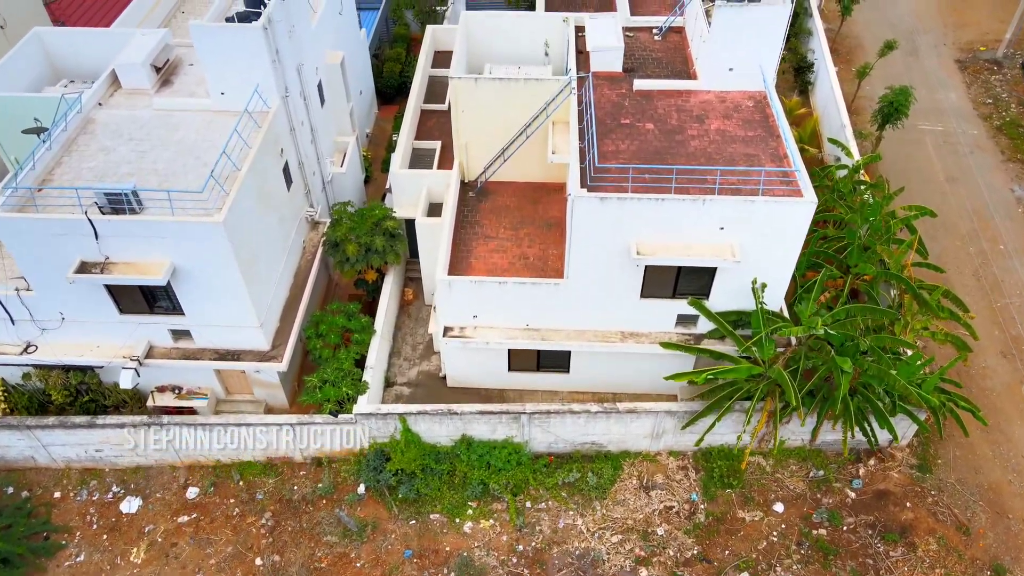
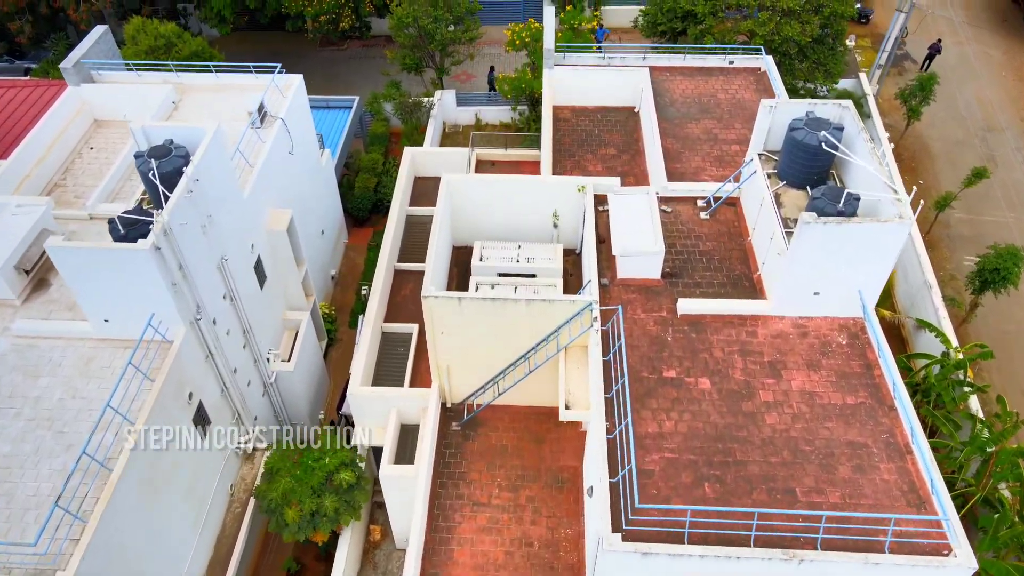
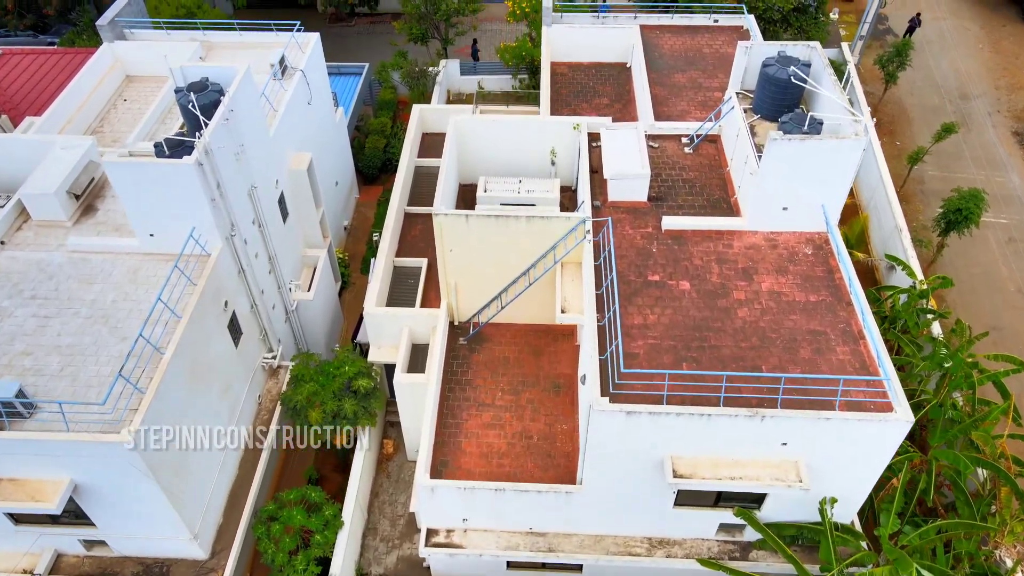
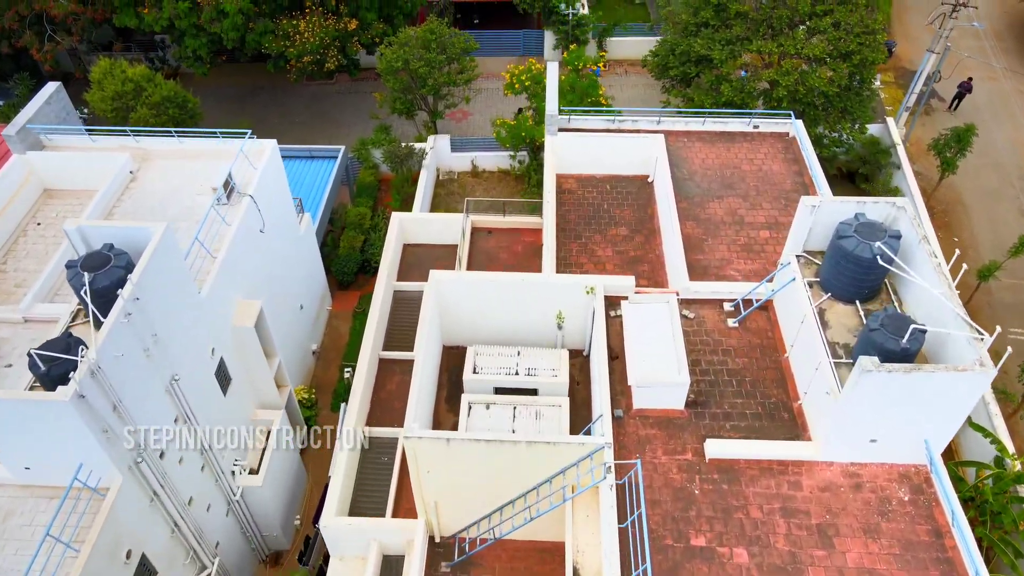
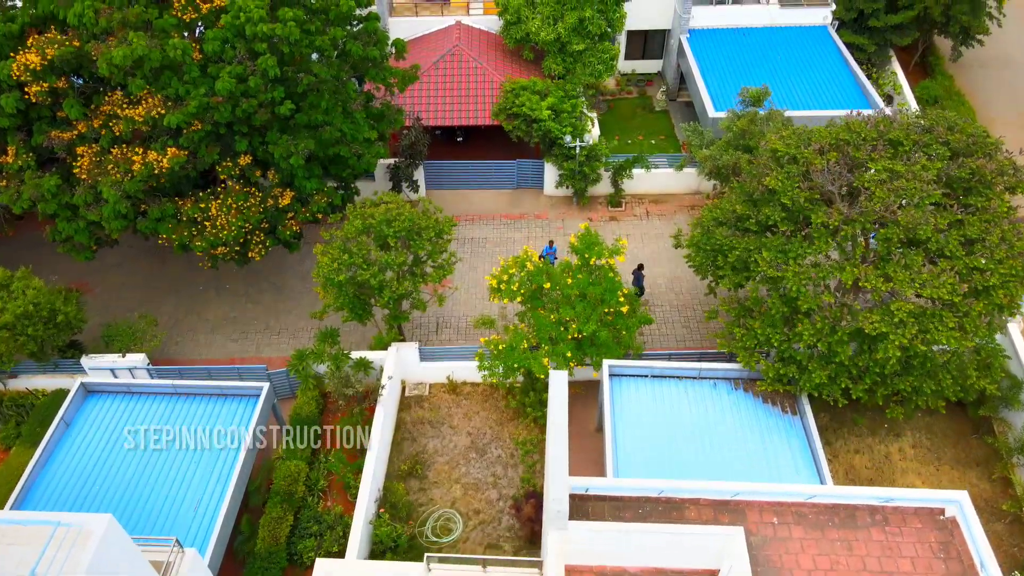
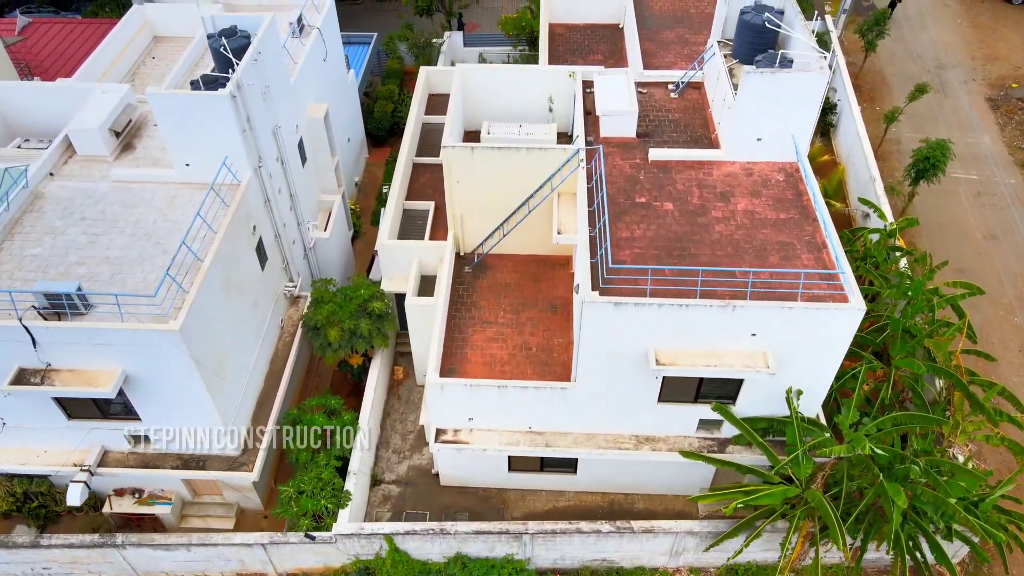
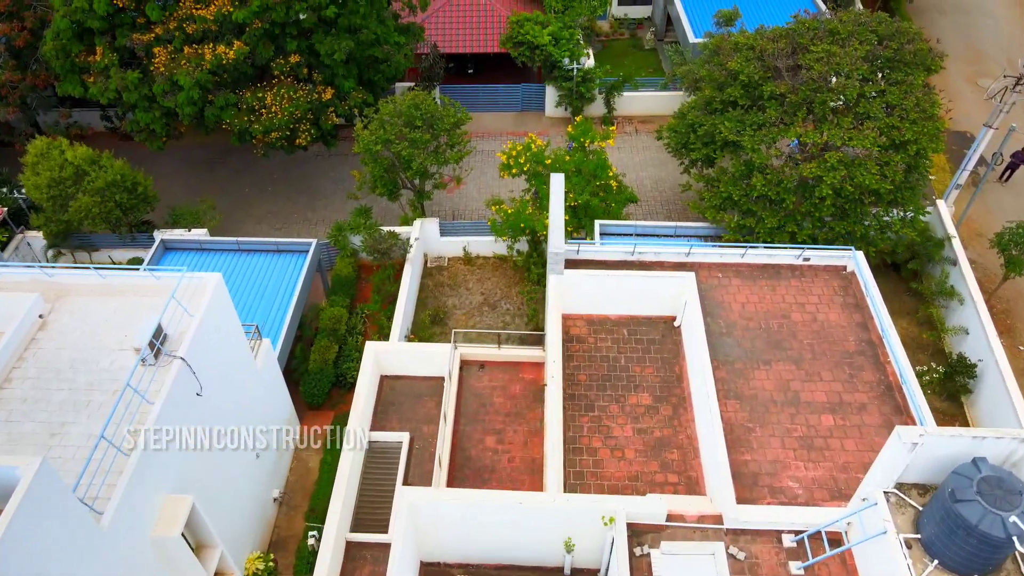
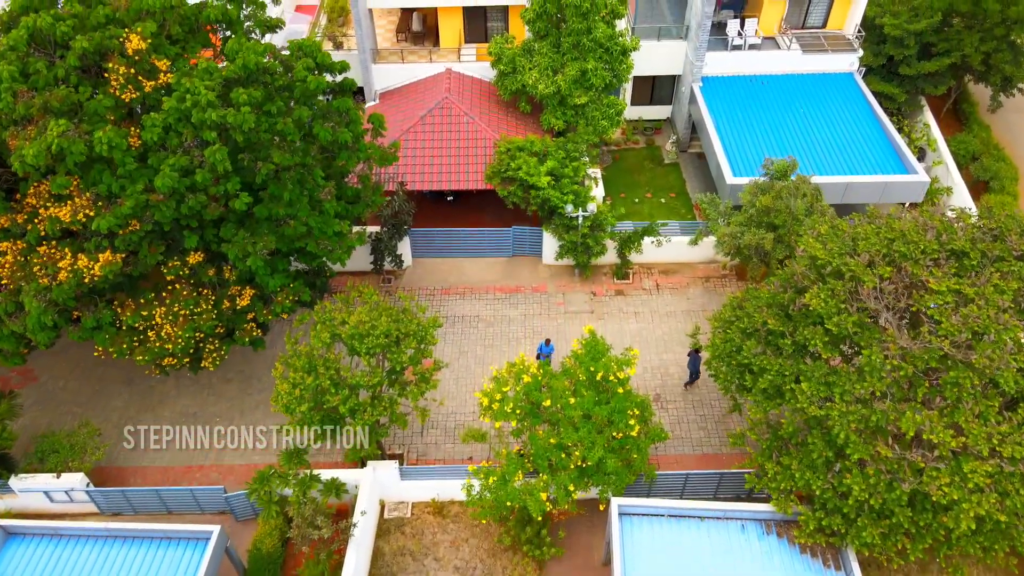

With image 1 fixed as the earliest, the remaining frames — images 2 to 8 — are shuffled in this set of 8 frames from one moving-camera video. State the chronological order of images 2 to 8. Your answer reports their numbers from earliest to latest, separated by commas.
6, 3, 2, 4, 7, 5, 8
